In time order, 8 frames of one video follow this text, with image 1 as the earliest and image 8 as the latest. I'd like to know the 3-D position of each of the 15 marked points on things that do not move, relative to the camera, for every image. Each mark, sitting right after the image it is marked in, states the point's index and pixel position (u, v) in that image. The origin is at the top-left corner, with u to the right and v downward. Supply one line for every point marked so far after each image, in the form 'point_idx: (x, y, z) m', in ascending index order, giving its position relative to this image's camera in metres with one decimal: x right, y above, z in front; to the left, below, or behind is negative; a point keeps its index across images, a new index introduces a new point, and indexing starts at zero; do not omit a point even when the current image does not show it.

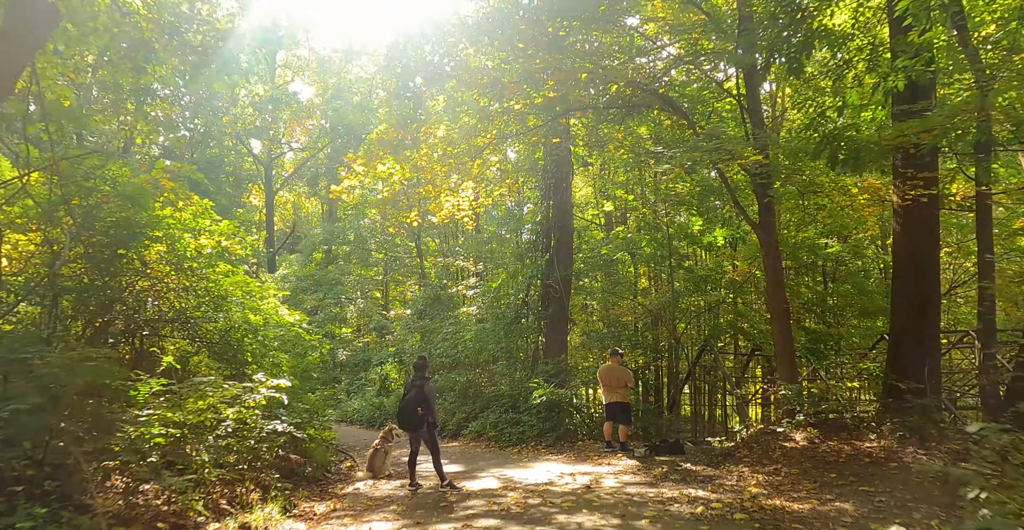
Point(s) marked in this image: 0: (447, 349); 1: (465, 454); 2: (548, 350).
0: (-1.5, -1.8, +14.5) m
1: (-0.7, -2.8, +9.6) m
2: (+0.7, -1.6, +12.8) m
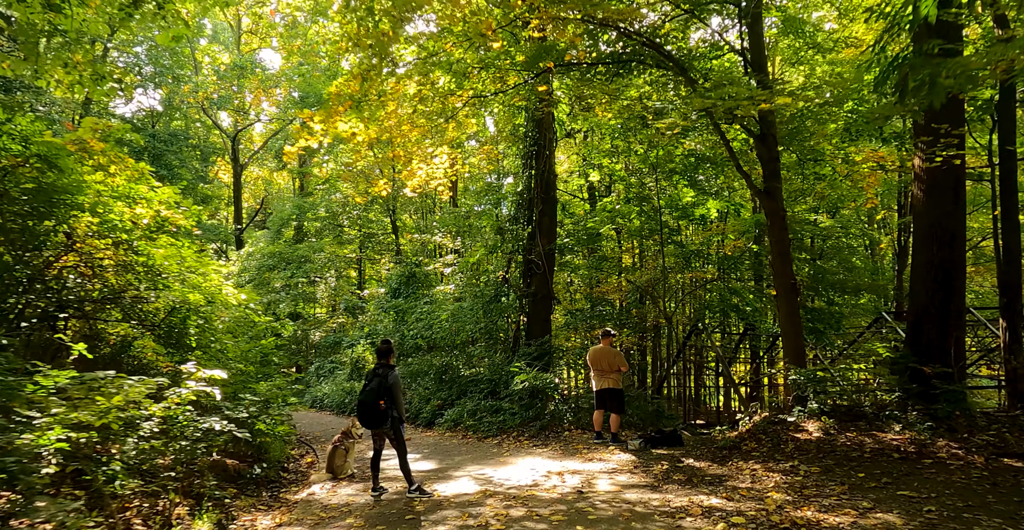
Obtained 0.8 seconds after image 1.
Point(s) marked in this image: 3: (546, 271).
0: (-1.9, -1.3, +13.6) m
1: (-1.0, -2.4, +8.8) m
2: (+0.3, -1.1, +11.9) m
3: (+0.6, -0.1, +12.0) m
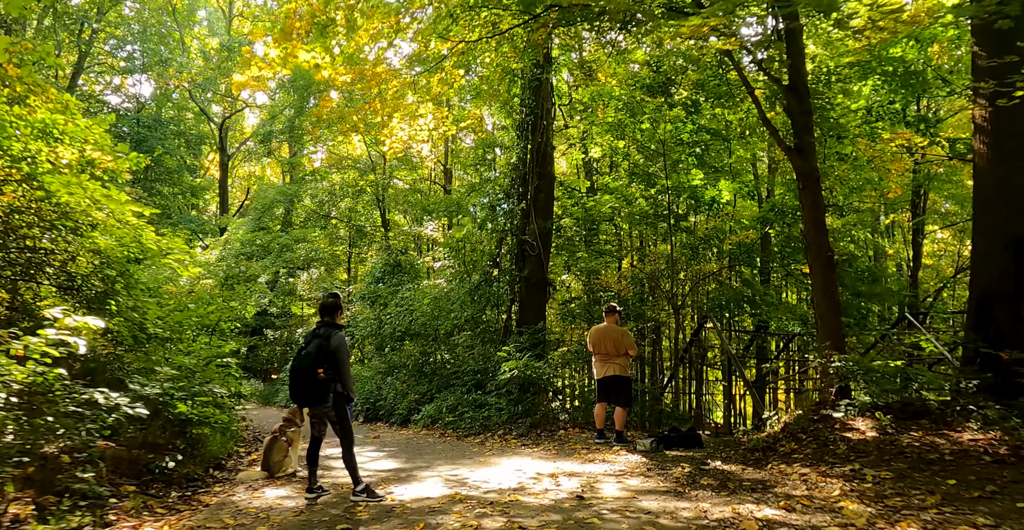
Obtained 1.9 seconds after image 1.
0: (-2.1, -1.0, +12.3) m
1: (-1.2, -2.0, +7.5) m
2: (+0.2, -0.8, +10.6) m
3: (+0.5, +0.2, +10.8) m
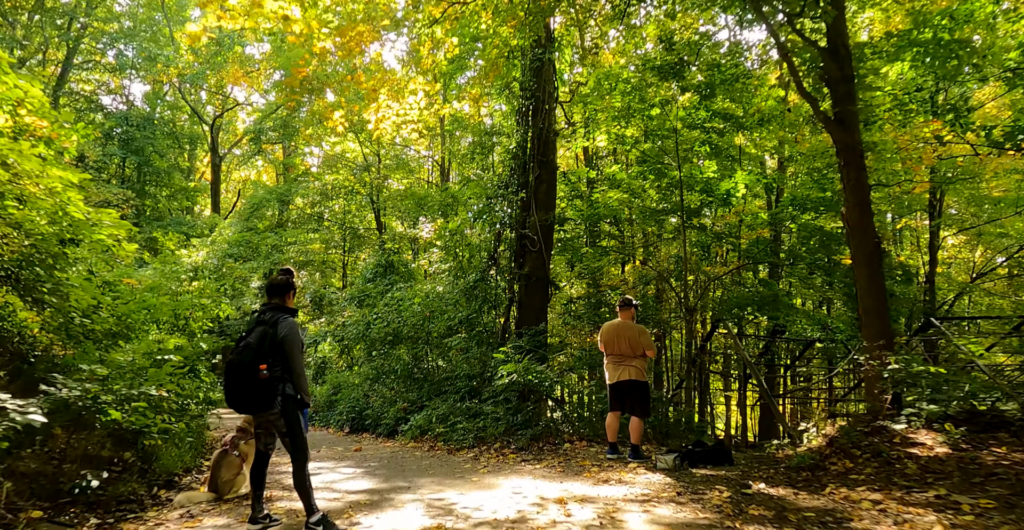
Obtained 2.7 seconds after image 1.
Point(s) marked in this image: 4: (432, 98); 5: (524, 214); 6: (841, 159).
0: (-2.1, -1.0, +11.4) m
1: (-1.2, -1.9, +6.5) m
2: (+0.2, -0.8, +9.7) m
3: (+0.4, +0.2, +9.9) m
4: (-1.4, +3.1, +12.1) m
5: (+0.2, +0.8, +10.1) m
6: (+3.3, +1.0, +6.5) m
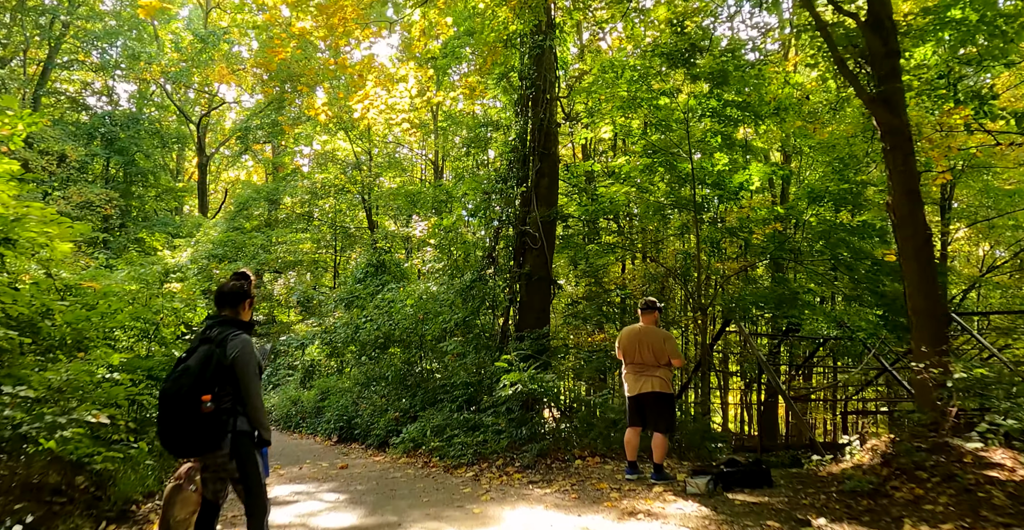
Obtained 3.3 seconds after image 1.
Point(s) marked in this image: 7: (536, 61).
0: (-2.2, -0.9, +10.7) m
1: (-1.1, -1.9, +5.8) m
2: (+0.2, -0.8, +9.0) m
3: (+0.4, +0.3, +9.2) m
4: (-1.5, +3.1, +11.4) m
5: (+0.2, +0.8, +9.5) m
6: (+3.3, +1.1, +5.9) m
7: (+0.4, +3.0, +9.6) m
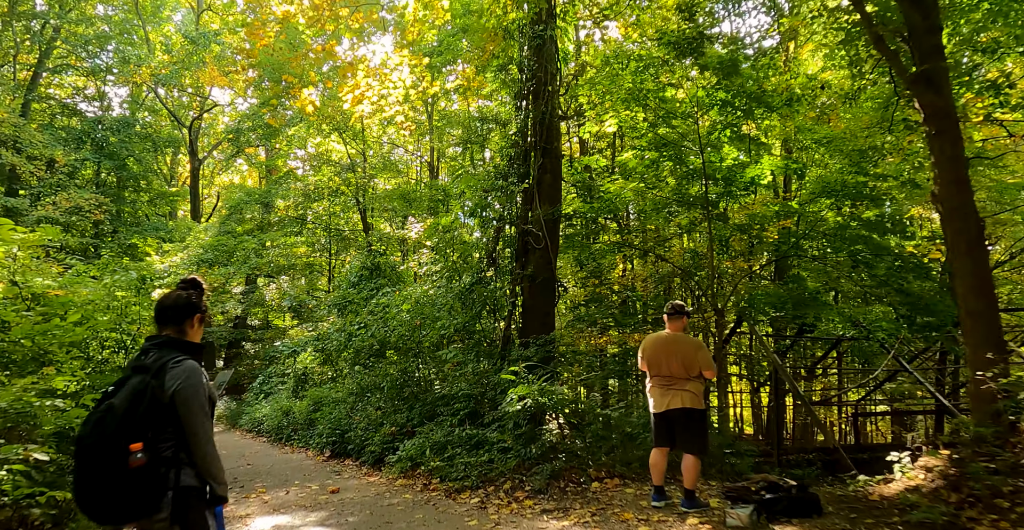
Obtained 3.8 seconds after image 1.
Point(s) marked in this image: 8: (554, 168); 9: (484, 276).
0: (-2.1, -1.0, +10.1) m
1: (-1.1, -1.9, +5.3) m
2: (+0.2, -0.8, +8.5) m
3: (+0.5, +0.3, +8.7) m
4: (-1.5, +3.1, +10.8) m
5: (+0.2, +0.8, +8.9) m
6: (+3.3, +1.1, +5.3) m
7: (+0.4, +2.9, +9.1) m
8: (+0.6, +1.3, +9.0) m
9: (-0.4, -0.2, +9.2) m
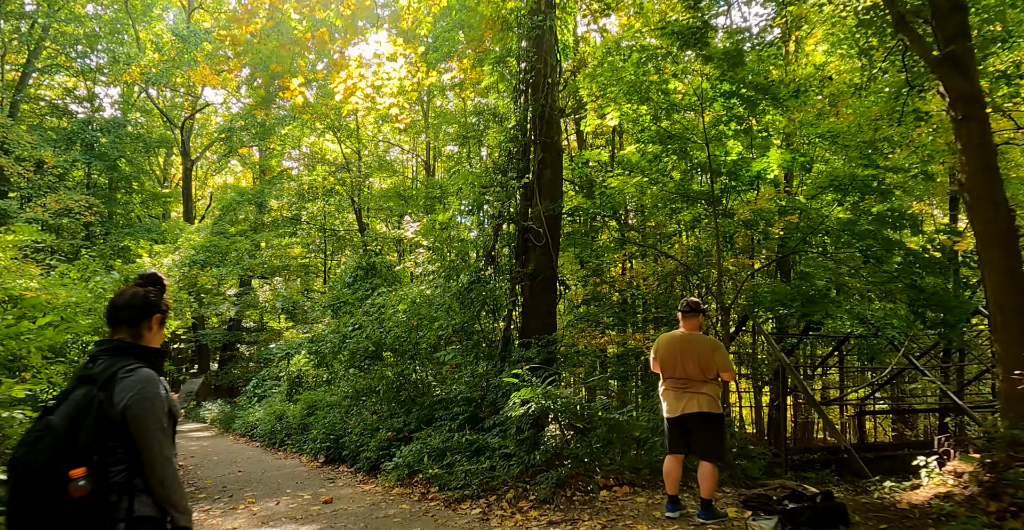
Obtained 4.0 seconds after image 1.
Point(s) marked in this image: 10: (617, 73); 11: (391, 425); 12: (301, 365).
0: (-2.1, -1.0, +9.8) m
1: (-1.0, -1.9, +5.0) m
2: (+0.2, -0.7, +8.2) m
3: (+0.5, +0.3, +8.4) m
4: (-1.5, +3.1, +10.5) m
5: (+0.2, +0.8, +8.6) m
6: (+3.3, +1.2, +5.0) m
7: (+0.3, +3.0, +8.8) m
8: (+0.6, +1.4, +8.7) m
9: (-0.4, -0.1, +8.9) m
10: (+1.6, +2.8, +9.6) m
11: (-1.6, -2.1, +8.7) m
12: (-4.1, -2.0, +12.9) m
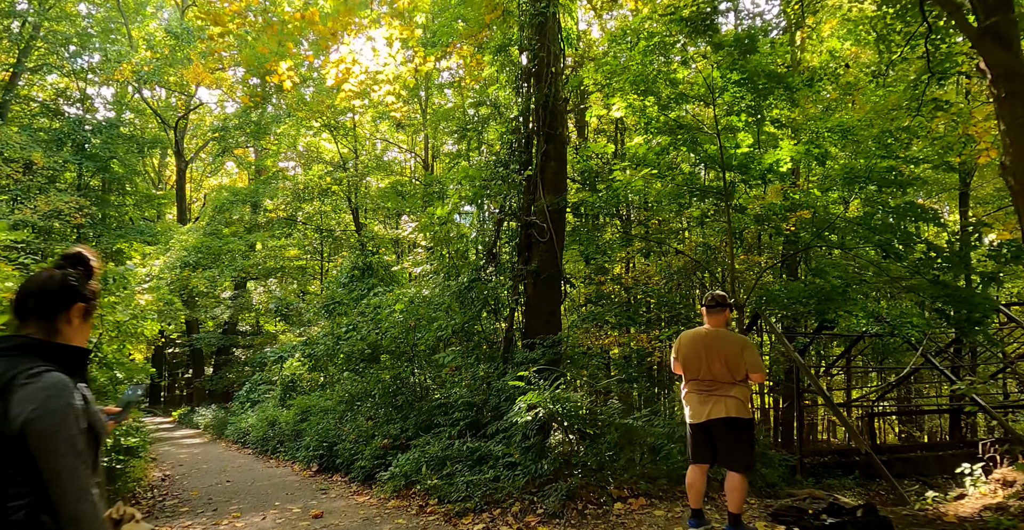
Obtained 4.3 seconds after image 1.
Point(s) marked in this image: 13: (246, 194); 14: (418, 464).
0: (-2.1, -1.0, +9.4) m
1: (-1.0, -1.9, +4.6) m
2: (+0.2, -0.7, +7.8) m
3: (+0.5, +0.3, +8.0) m
4: (-1.5, +3.1, +10.1) m
5: (+0.2, +0.8, +8.2) m
6: (+3.4, +1.2, +4.7) m
7: (+0.3, +3.0, +8.4) m
8: (+0.6, +1.4, +8.3) m
9: (-0.4, -0.1, +8.5) m
10: (+1.6, +2.8, +9.2) m
11: (-1.6, -2.1, +8.3) m
12: (-4.1, -2.0, +12.5) m
13: (-8.0, +2.1, +19.8) m
14: (-0.9, -1.9, +6.6) m
